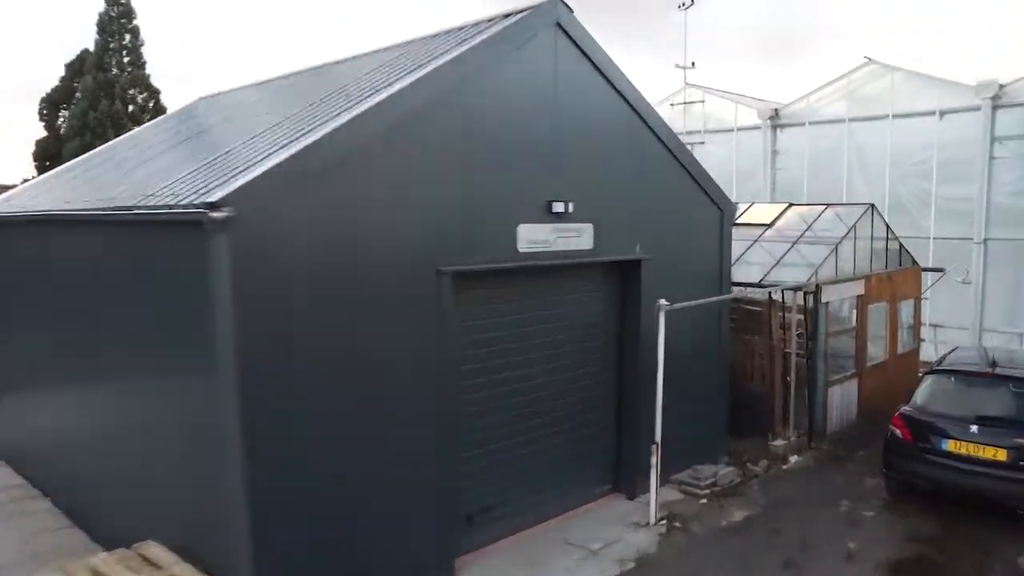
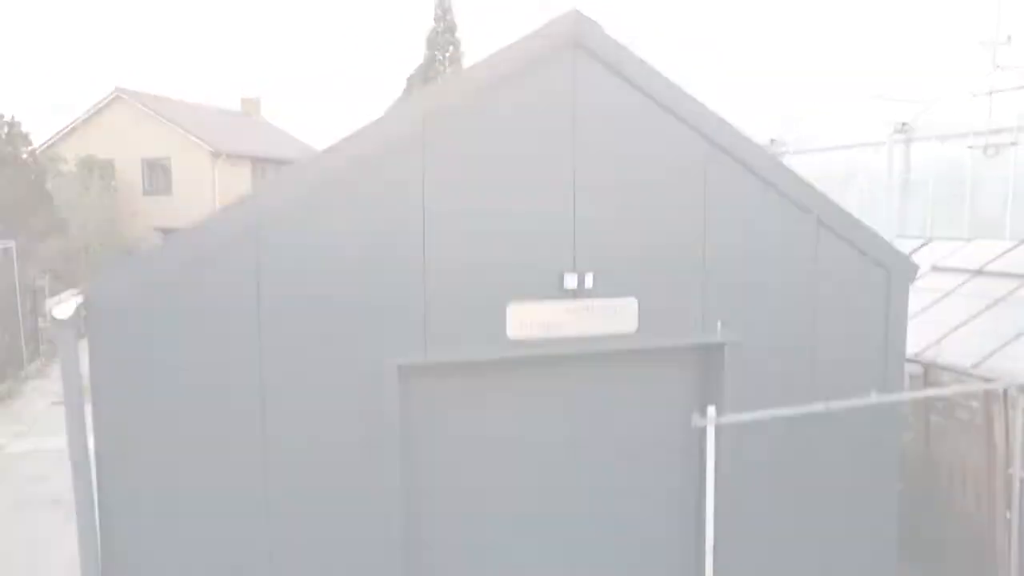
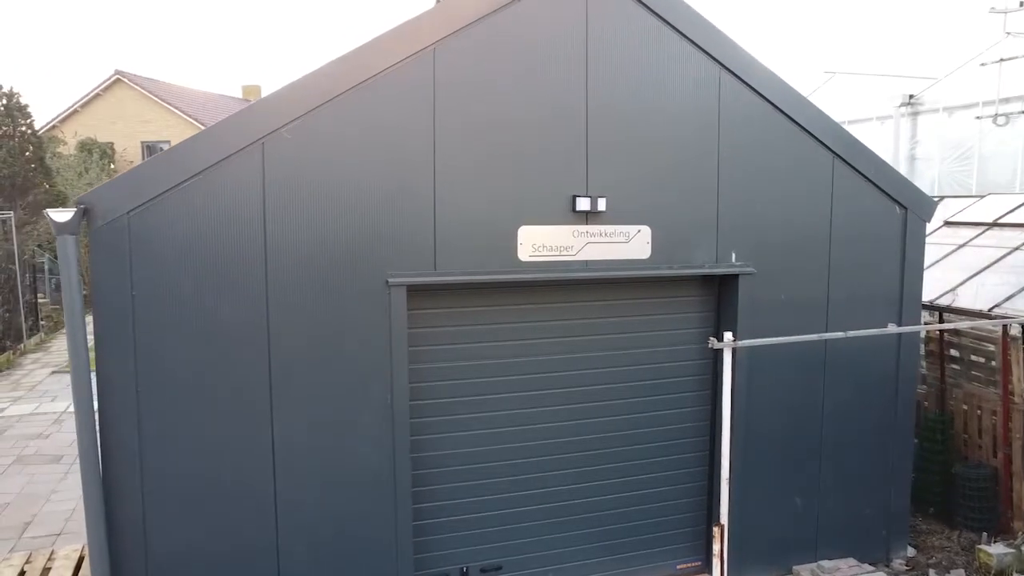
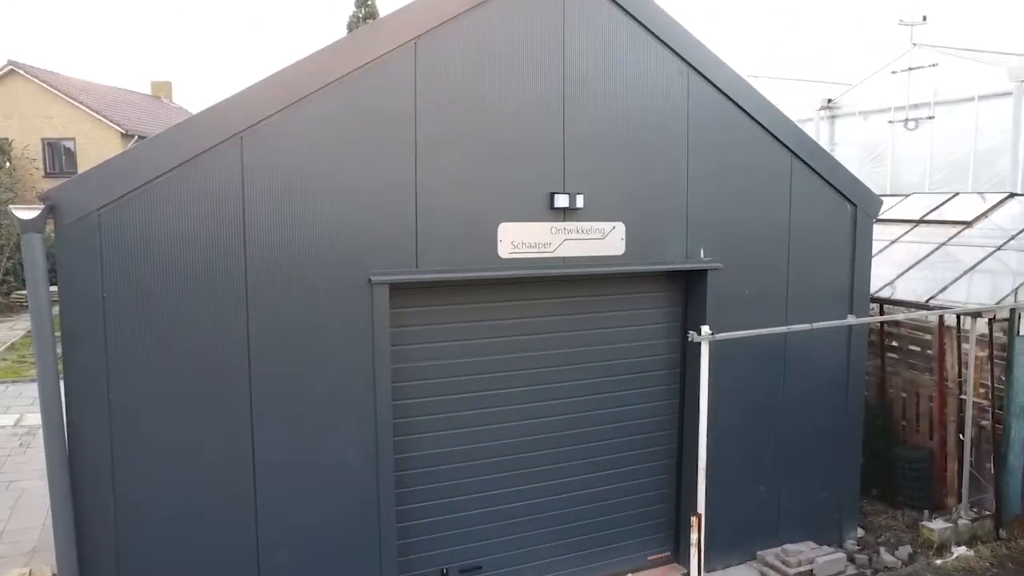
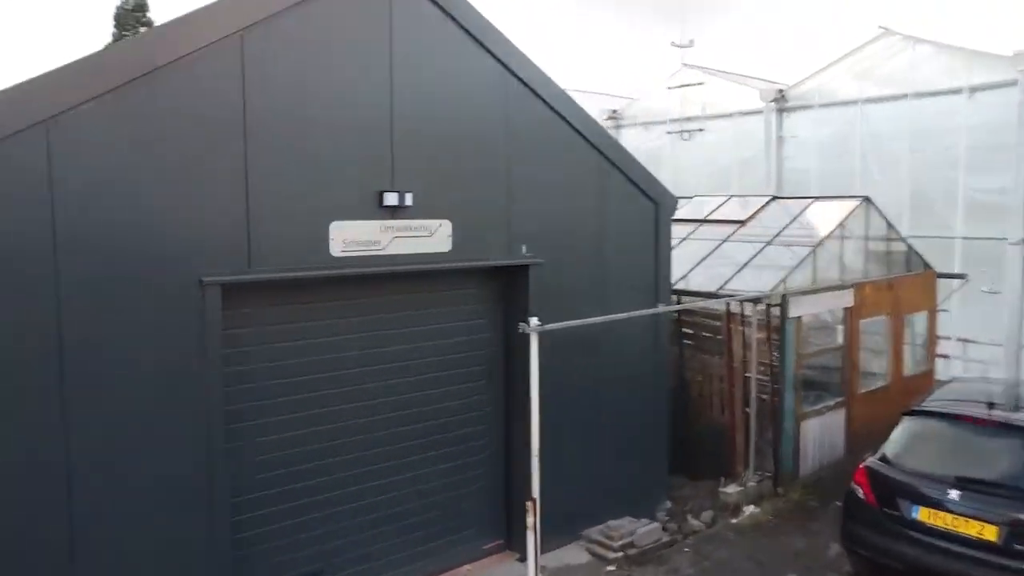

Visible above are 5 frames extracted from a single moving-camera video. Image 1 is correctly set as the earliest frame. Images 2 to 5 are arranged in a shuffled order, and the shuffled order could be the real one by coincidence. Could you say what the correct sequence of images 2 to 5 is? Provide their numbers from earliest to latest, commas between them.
5, 4, 3, 2
